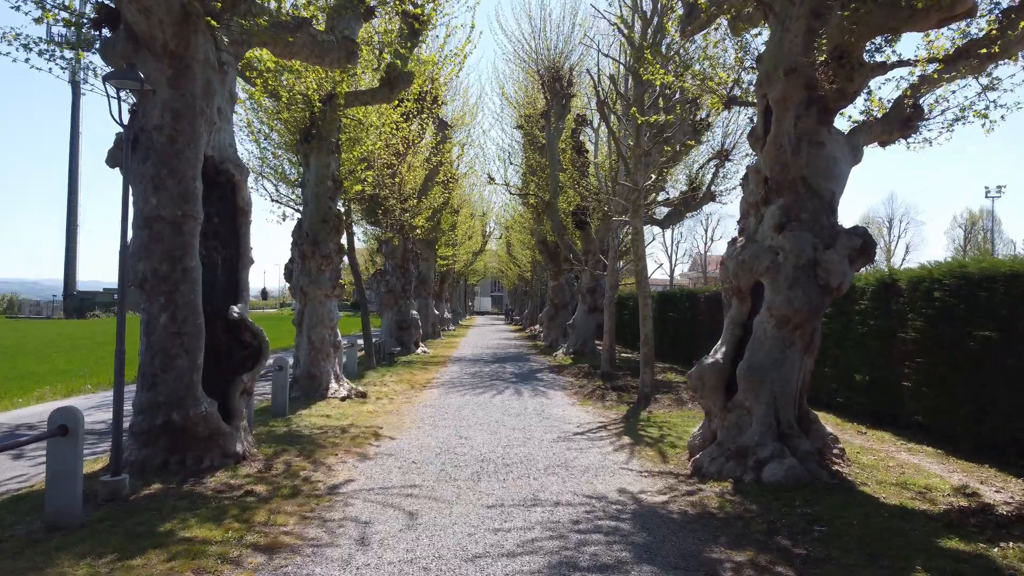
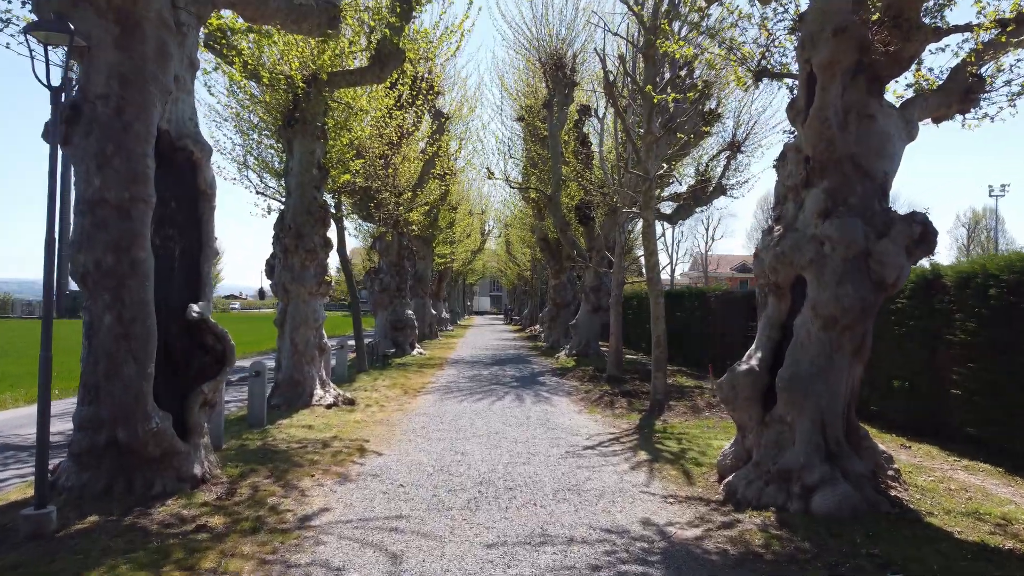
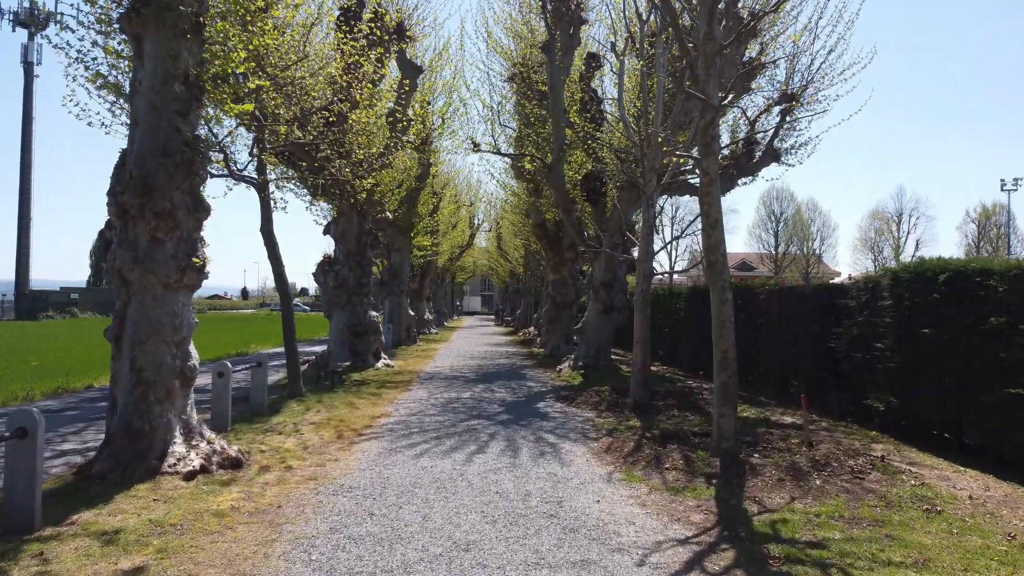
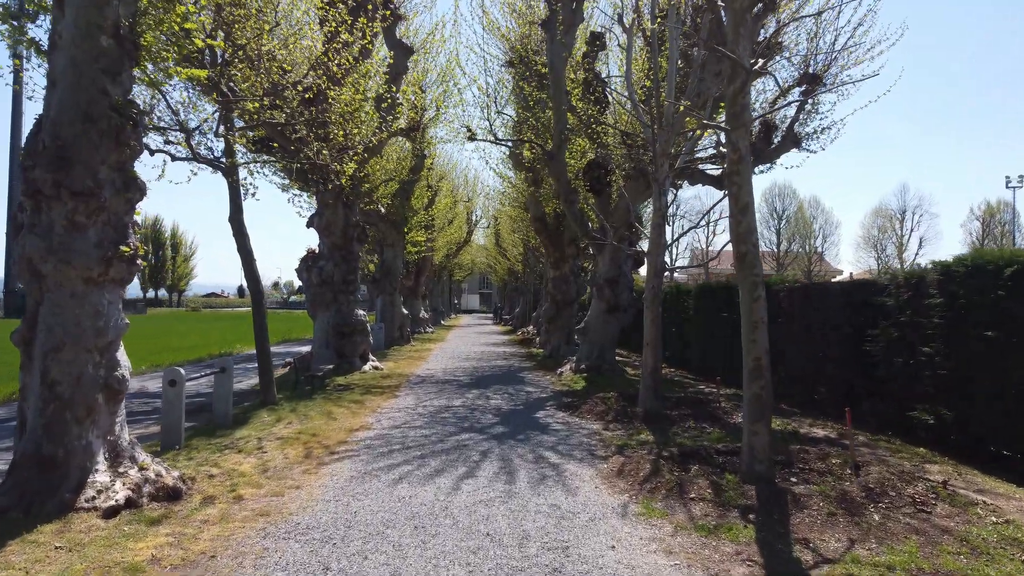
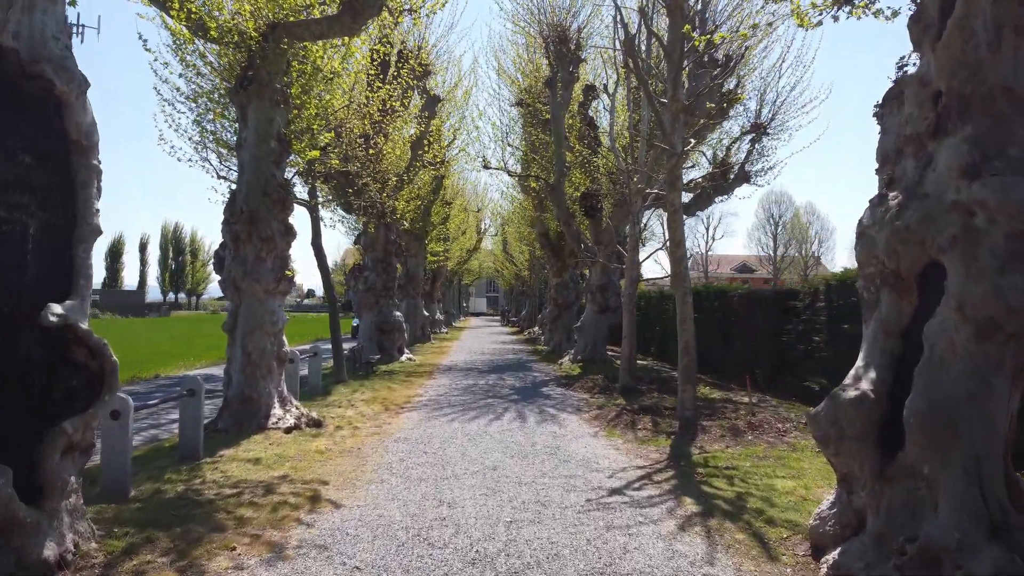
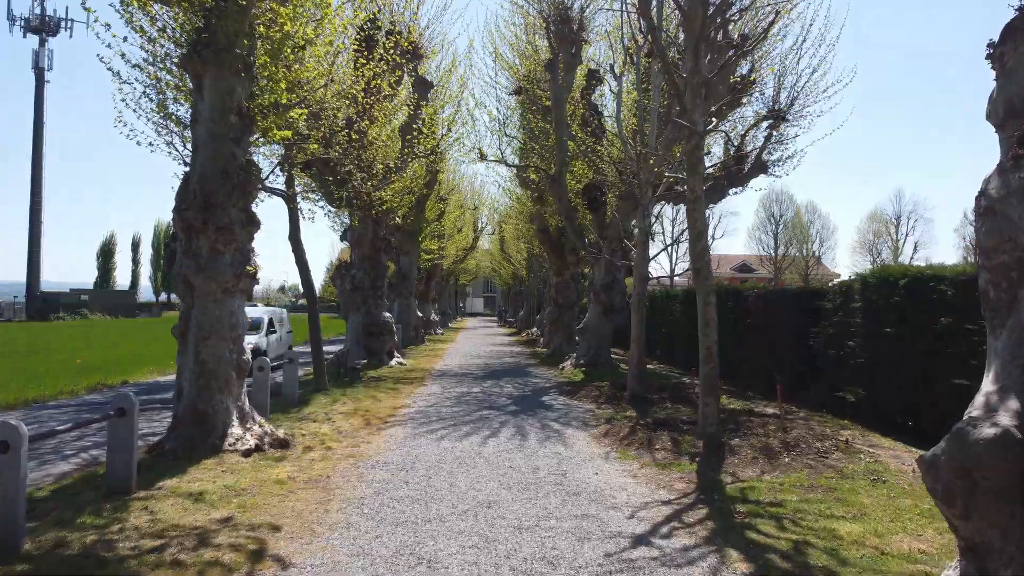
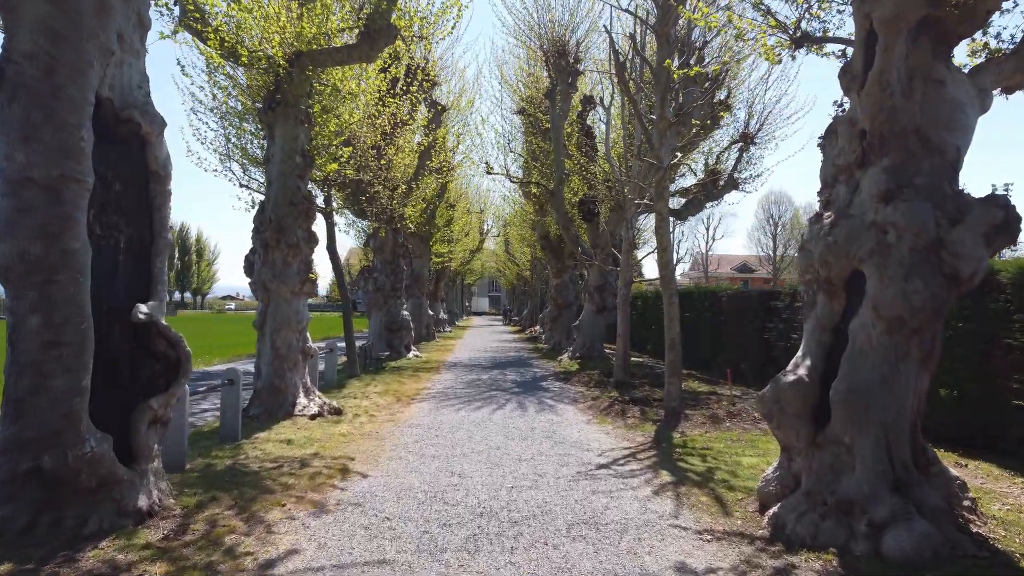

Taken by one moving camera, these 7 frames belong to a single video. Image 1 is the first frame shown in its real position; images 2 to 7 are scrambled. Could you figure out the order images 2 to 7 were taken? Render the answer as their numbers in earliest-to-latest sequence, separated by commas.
2, 7, 5, 6, 3, 4
